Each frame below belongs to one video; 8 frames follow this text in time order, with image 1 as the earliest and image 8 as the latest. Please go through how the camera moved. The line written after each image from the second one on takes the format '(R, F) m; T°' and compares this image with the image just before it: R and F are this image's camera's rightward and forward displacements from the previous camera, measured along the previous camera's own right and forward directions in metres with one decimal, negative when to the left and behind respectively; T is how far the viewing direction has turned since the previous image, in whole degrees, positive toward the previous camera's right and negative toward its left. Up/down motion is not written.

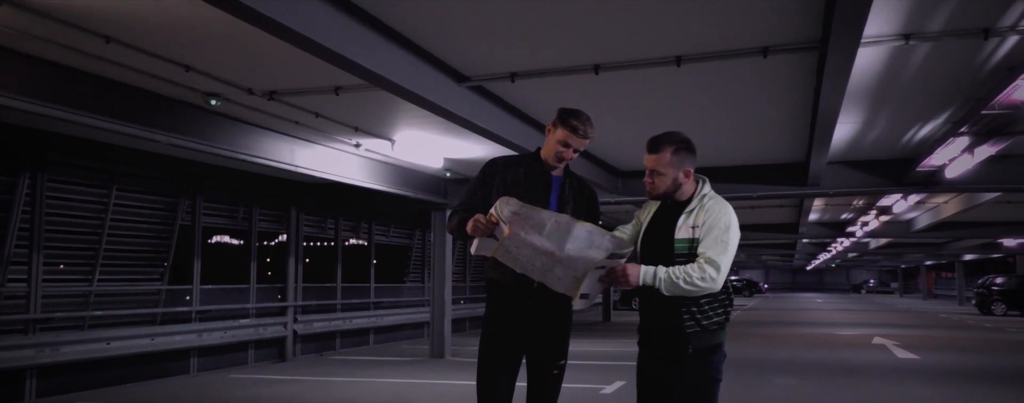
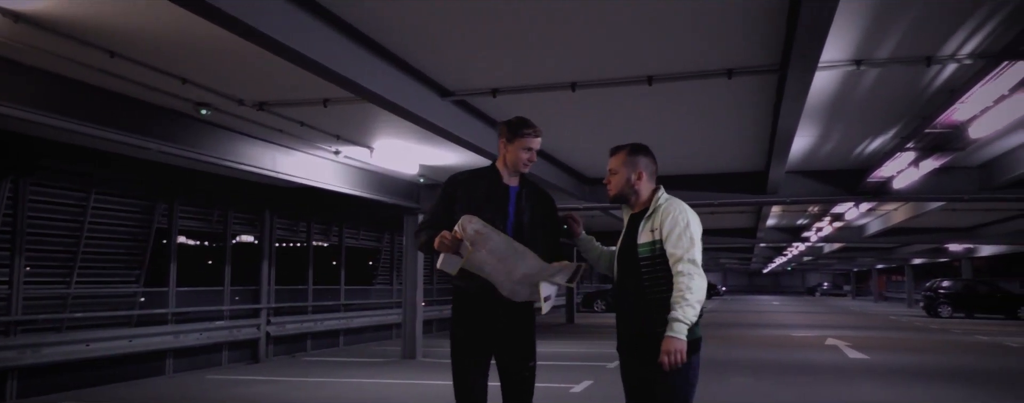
(-0.2, -0.4) m; +3°
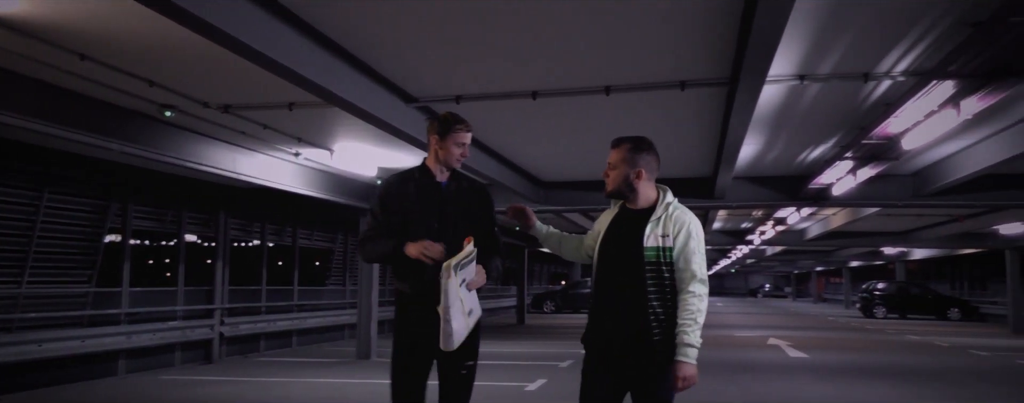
(-0.1, -0.2) m; +4°
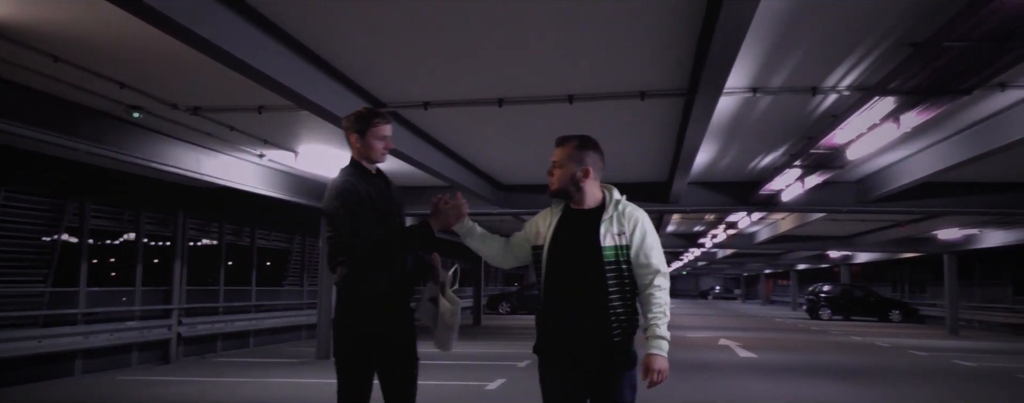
(-0.1, -0.2) m; +3°
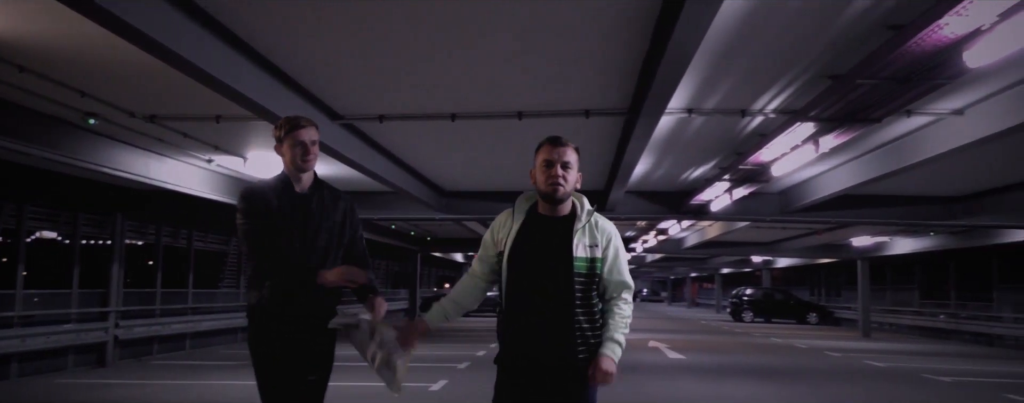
(-0.2, -0.4) m; +5°
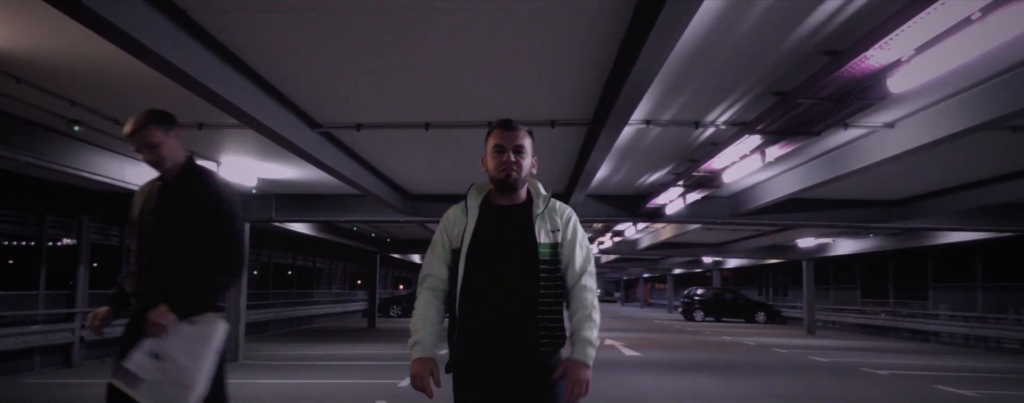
(-0.2, -0.5) m; +3°
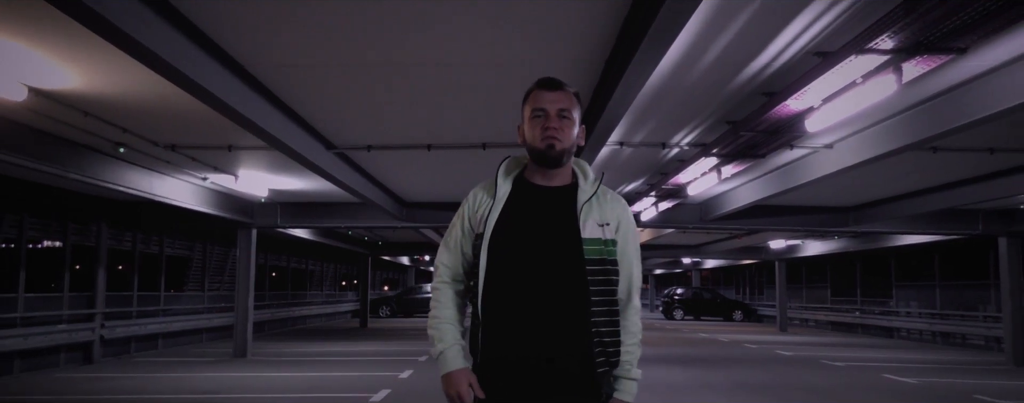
(-0.1, -1.2) m; +1°
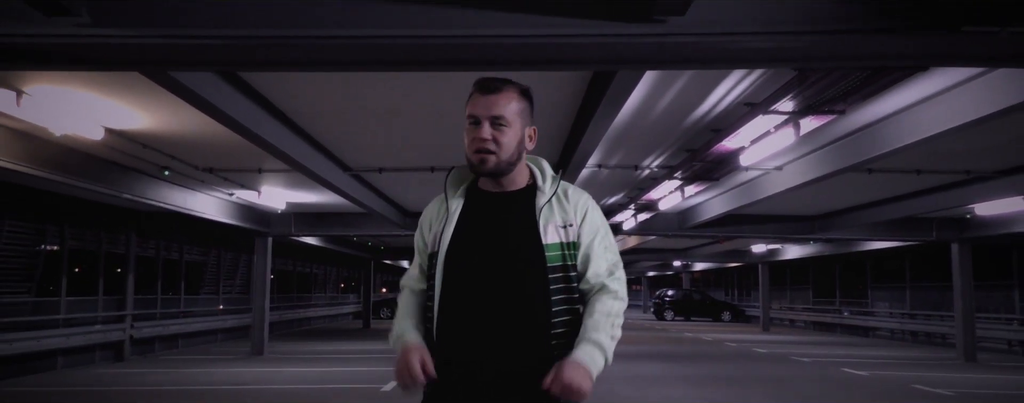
(+0.1, -1.4) m; 0°
